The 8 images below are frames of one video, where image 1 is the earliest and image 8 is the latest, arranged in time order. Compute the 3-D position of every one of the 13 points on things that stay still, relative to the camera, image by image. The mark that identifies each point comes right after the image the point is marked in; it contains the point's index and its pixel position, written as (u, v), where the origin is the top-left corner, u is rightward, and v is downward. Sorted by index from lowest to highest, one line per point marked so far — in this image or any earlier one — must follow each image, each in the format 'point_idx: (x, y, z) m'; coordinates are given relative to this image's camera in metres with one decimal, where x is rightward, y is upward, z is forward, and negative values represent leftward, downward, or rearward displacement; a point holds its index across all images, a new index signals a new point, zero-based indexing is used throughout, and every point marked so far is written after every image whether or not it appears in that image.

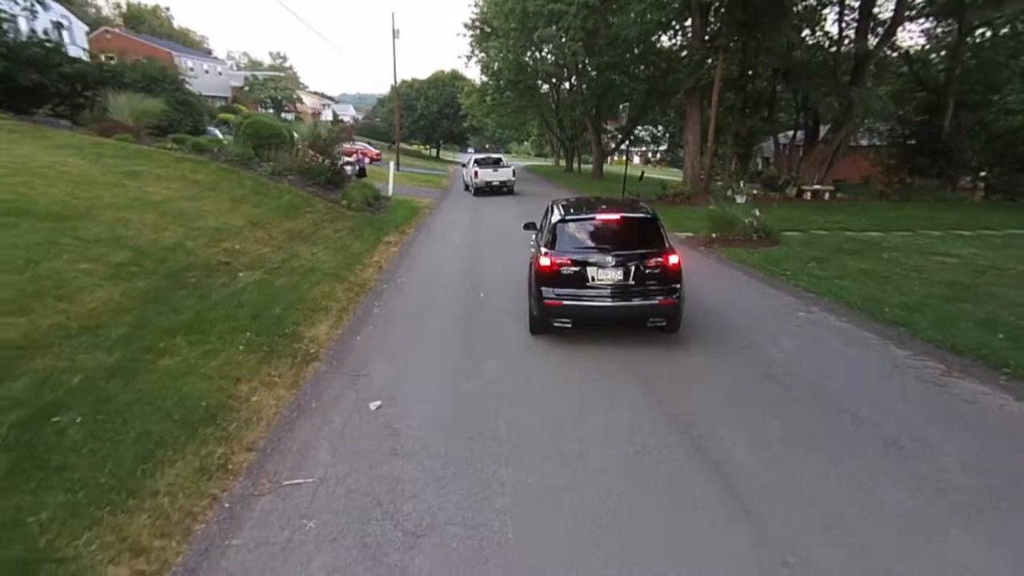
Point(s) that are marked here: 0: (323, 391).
0: (-2.1, -1.1, +5.6) m
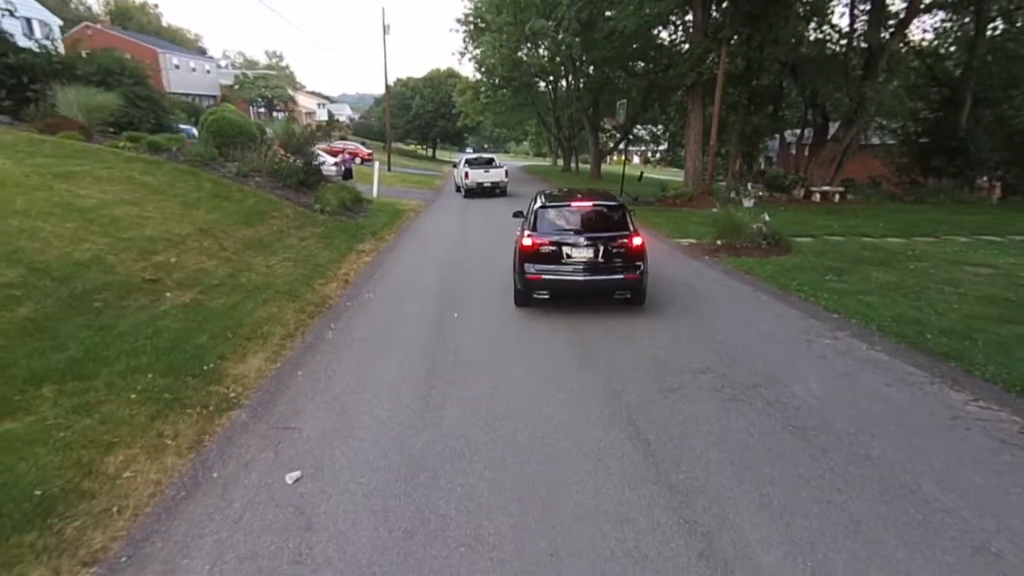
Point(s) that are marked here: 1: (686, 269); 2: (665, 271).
0: (-2.4, -1.4, +4.4) m
1: (+3.9, +0.4, +11.4) m
2: (+3.3, +0.4, +11.2) m
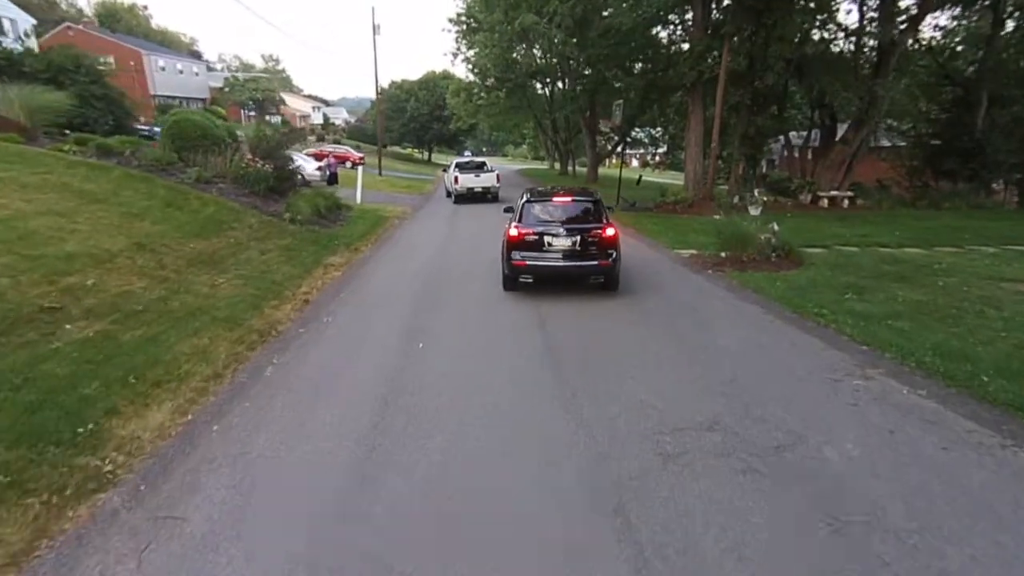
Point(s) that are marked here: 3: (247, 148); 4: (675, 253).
0: (-2.8, -1.8, +3.2) m
1: (+3.6, +0.1, +10.3) m
2: (+2.9, 0.0, +10.0) m
3: (-7.8, +4.1, +14.7) m
4: (+4.3, +0.9, +13.1) m
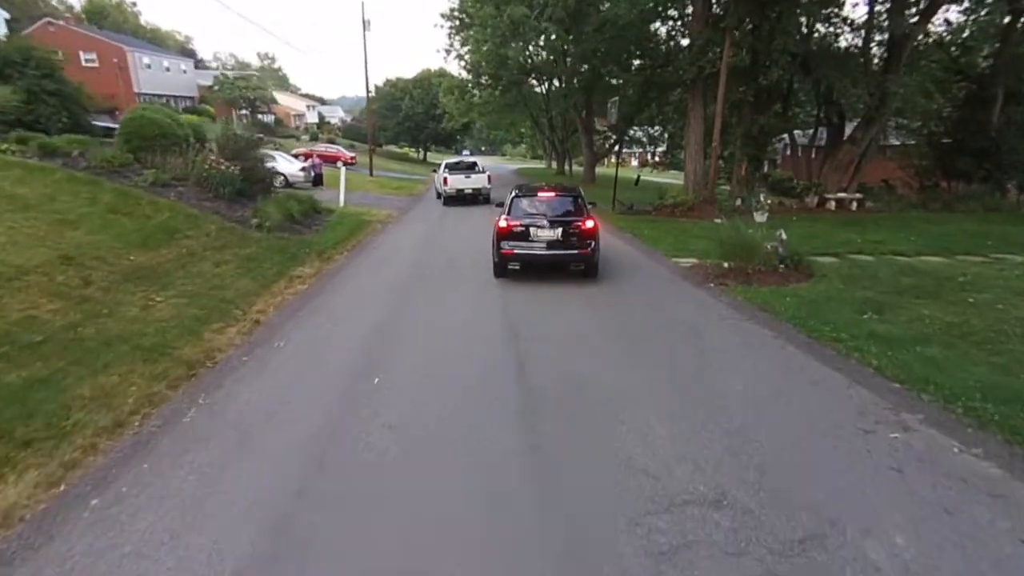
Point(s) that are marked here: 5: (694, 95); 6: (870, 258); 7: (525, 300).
0: (-3.2, -2.1, +2.2) m
1: (+3.2, -0.2, +9.2) m
2: (+2.6, -0.3, +9.0) m
3: (-8.2, +3.9, +13.7) m
4: (+3.9, +0.6, +12.1) m
5: (+7.0, +7.5, +19.3) m
6: (+8.2, +0.7, +11.5) m
7: (+0.2, -0.1, +10.5) m
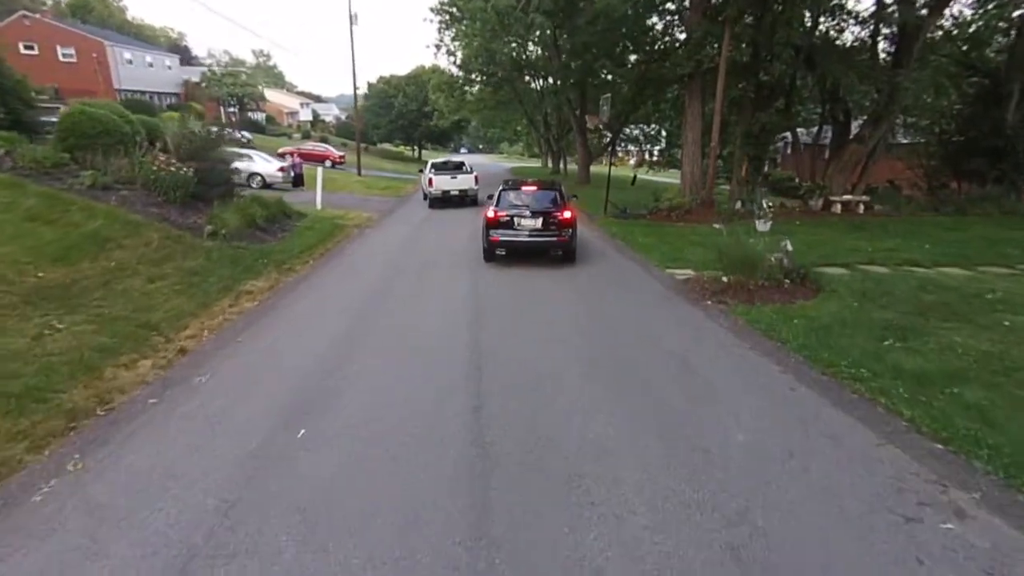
0: (-3.6, -2.4, +1.1) m
1: (+2.7, -0.5, +8.1) m
2: (+2.1, -0.6, +7.9) m
3: (-8.7, +3.5, +12.6) m
4: (+3.4, +0.3, +11.0) m
5: (+6.5, +7.2, +18.2) m
6: (+7.8, +0.4, +10.4) m
7: (-0.3, -0.4, +9.3) m
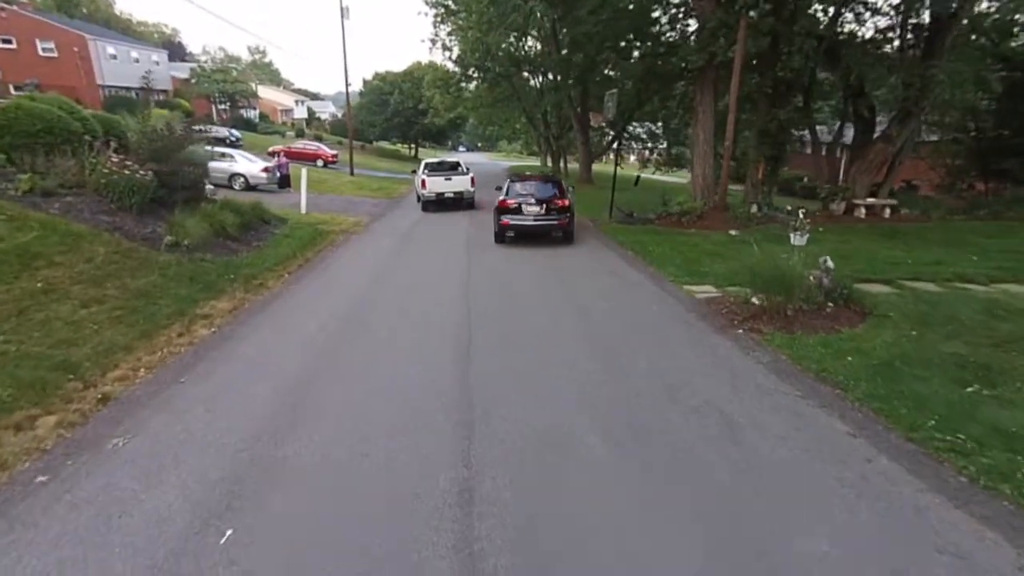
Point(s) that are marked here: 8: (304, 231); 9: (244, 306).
0: (-3.6, -2.8, -0.2) m
1: (+2.7, -0.9, +6.8) m
2: (+2.1, -1.0, +6.6) m
3: (-8.7, +3.2, +11.2) m
4: (+3.4, -0.1, +9.7) m
5: (+6.4, +6.8, +16.9) m
6: (+7.7, 0.0, +9.1) m
7: (-0.3, -0.7, +8.0) m
8: (-6.2, +1.7, +14.8) m
9: (-4.9, -0.3, +9.0) m
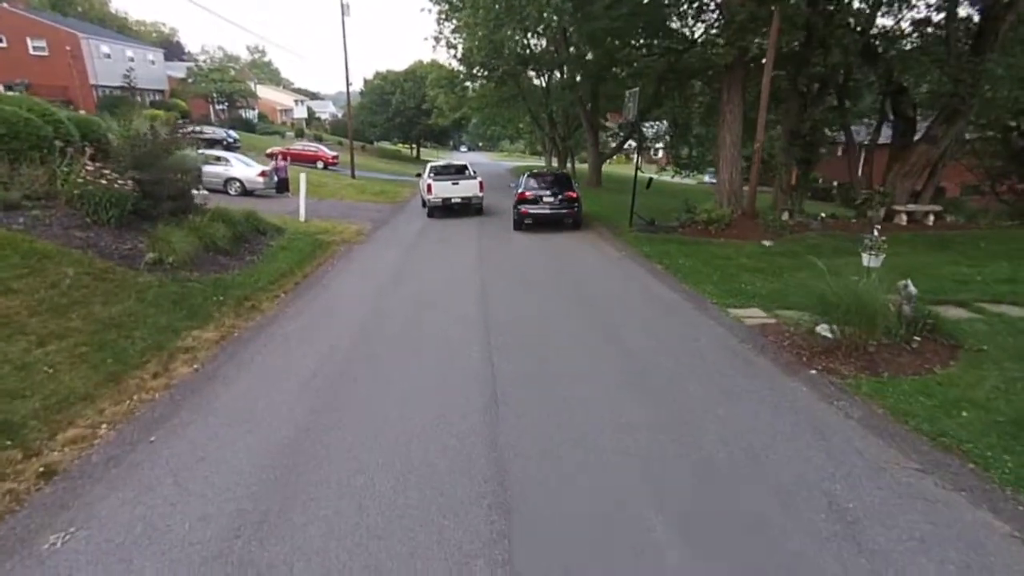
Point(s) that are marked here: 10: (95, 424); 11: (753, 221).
0: (-3.2, -3.3, -1.4) m
1: (+3.1, -1.3, +5.7) m
2: (+2.5, -1.4, +5.5) m
3: (-8.3, +2.7, +10.1) m
4: (+3.8, -0.5, +8.6) m
5: (+6.8, +6.4, +15.7) m
6: (+8.1, -0.4, +8.0) m
7: (+0.1, -1.2, +6.9) m
8: (-5.8, +1.2, +13.7) m
9: (-4.5, -0.8, +7.9) m
10: (-4.4, -1.5, +5.2) m
11: (+7.4, +2.0, +15.1) m
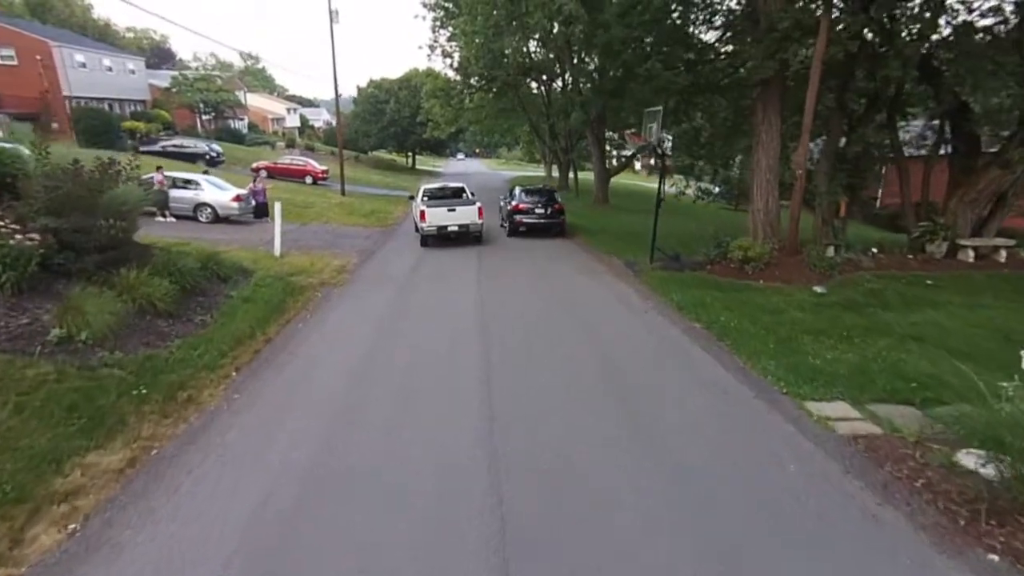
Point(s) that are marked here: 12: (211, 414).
0: (-3.0, -4.4, -3.5) m
1: (+3.3, -2.5, +3.6) m
2: (+2.7, -2.6, +3.3) m
3: (-8.1, +1.5, +7.9) m
4: (+4.0, -1.7, +6.5) m
5: (+7.0, +5.2, +13.7) m
6: (+8.3, -1.6, +5.9) m
7: (+0.3, -2.4, +4.8) m
8: (-5.6, 0.0, +11.5) m
9: (-4.3, -2.0, +5.7) m
10: (-4.2, -2.7, +3.0) m
11: (+7.5, +0.8, +13.1) m
12: (-4.1, -1.9, +6.3) m
